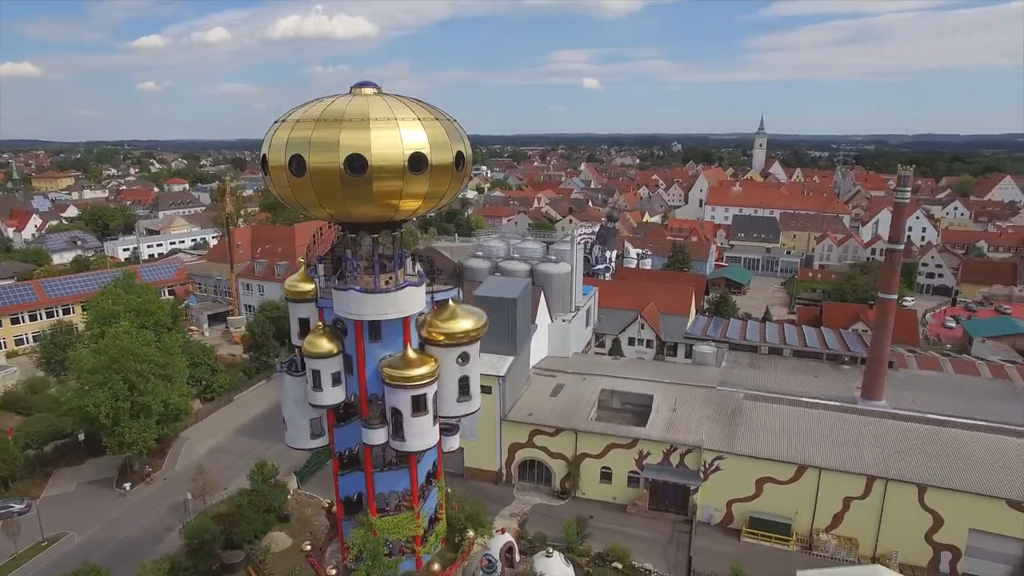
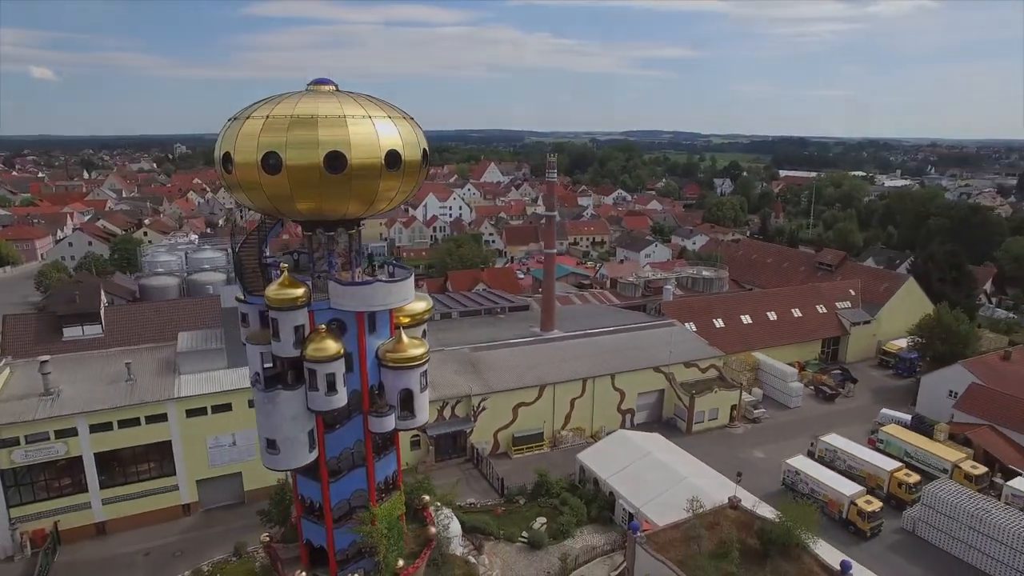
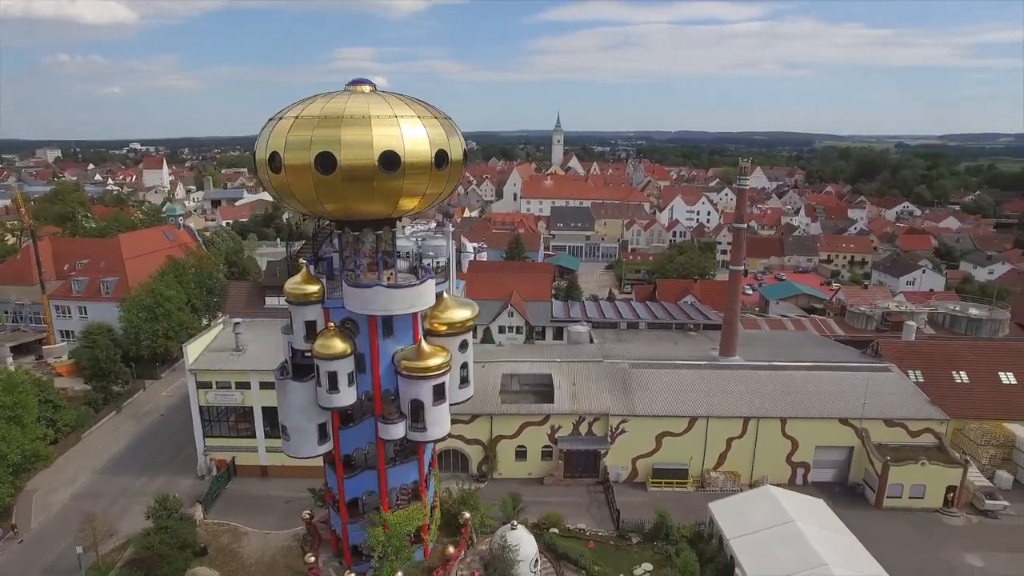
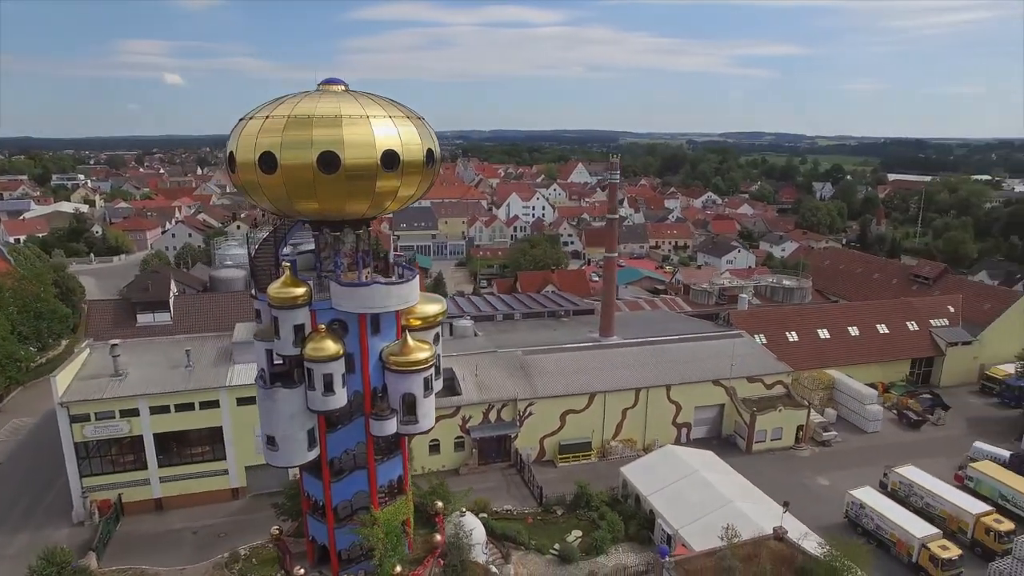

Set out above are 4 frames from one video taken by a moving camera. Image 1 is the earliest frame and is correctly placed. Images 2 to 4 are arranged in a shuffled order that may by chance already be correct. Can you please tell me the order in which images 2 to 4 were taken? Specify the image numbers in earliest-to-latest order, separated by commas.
3, 4, 2
